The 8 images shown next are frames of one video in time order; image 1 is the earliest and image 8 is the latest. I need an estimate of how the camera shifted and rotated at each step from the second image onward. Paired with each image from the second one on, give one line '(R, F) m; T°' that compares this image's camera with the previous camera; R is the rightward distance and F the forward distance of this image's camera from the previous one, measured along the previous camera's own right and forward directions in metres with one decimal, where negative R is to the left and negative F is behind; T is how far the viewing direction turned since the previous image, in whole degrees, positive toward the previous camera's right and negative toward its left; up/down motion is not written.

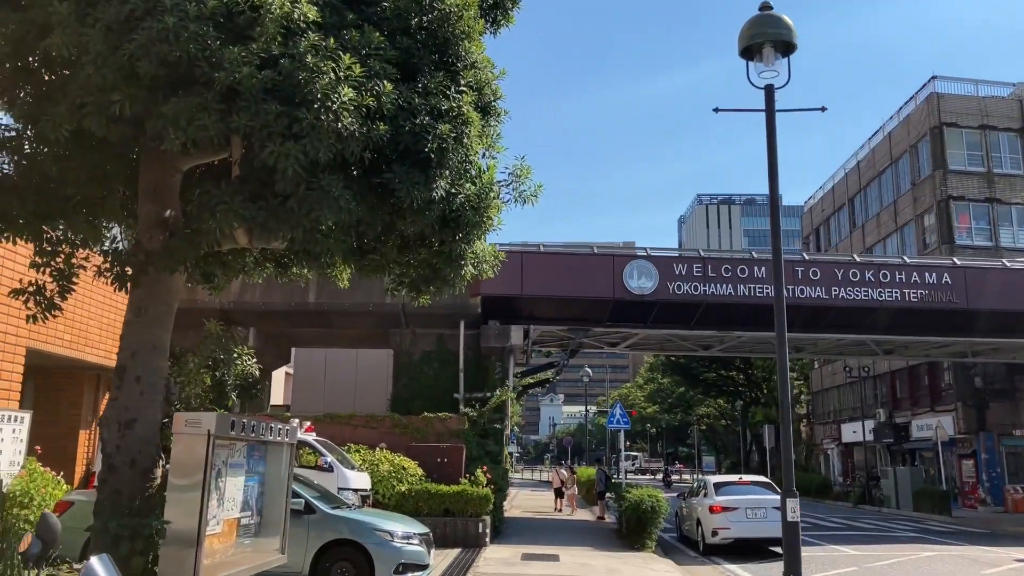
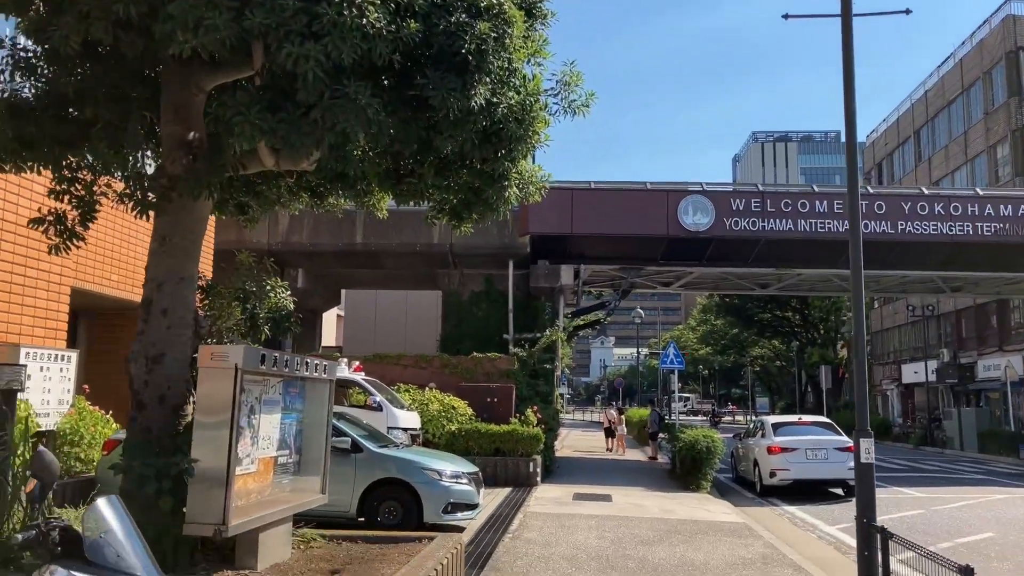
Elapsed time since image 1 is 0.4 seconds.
(0.0, +0.5) m; -3°
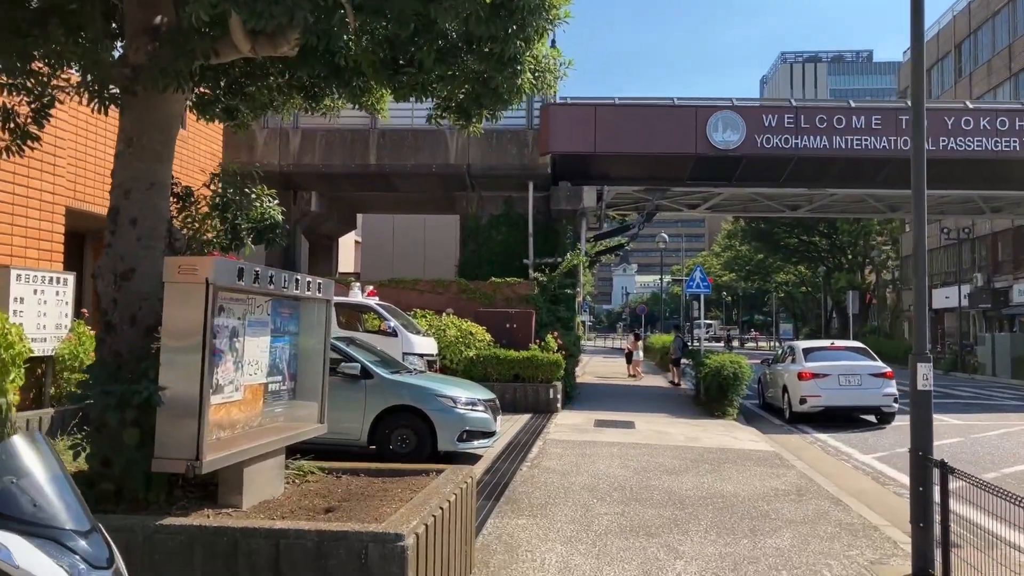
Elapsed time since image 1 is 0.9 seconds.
(0.0, +0.6) m; -1°
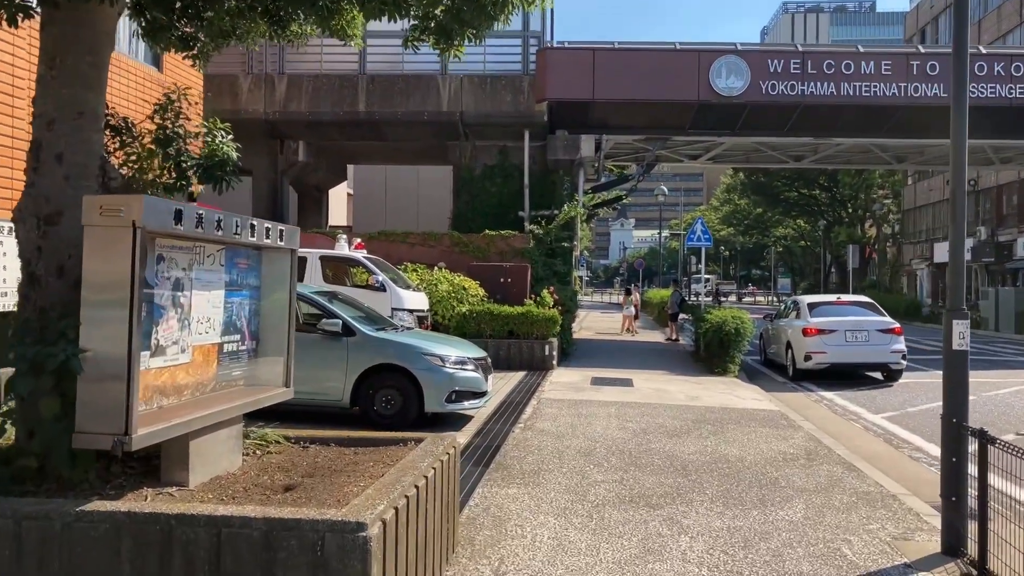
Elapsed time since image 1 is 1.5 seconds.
(+0.1, +0.6) m; 0°
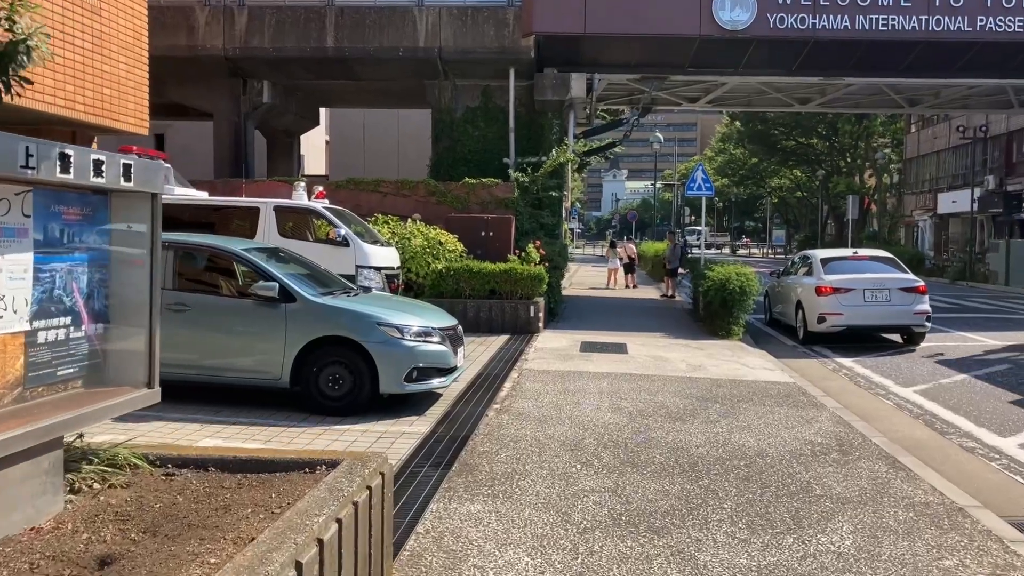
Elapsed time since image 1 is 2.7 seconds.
(+0.2, +1.4) m; +1°
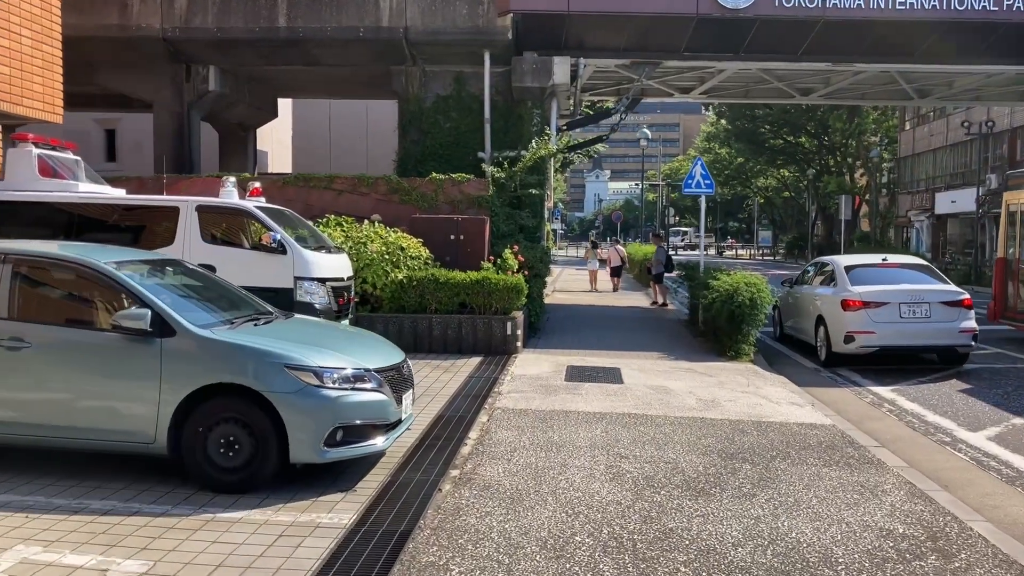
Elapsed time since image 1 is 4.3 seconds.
(+0.1, +1.9) m; +1°
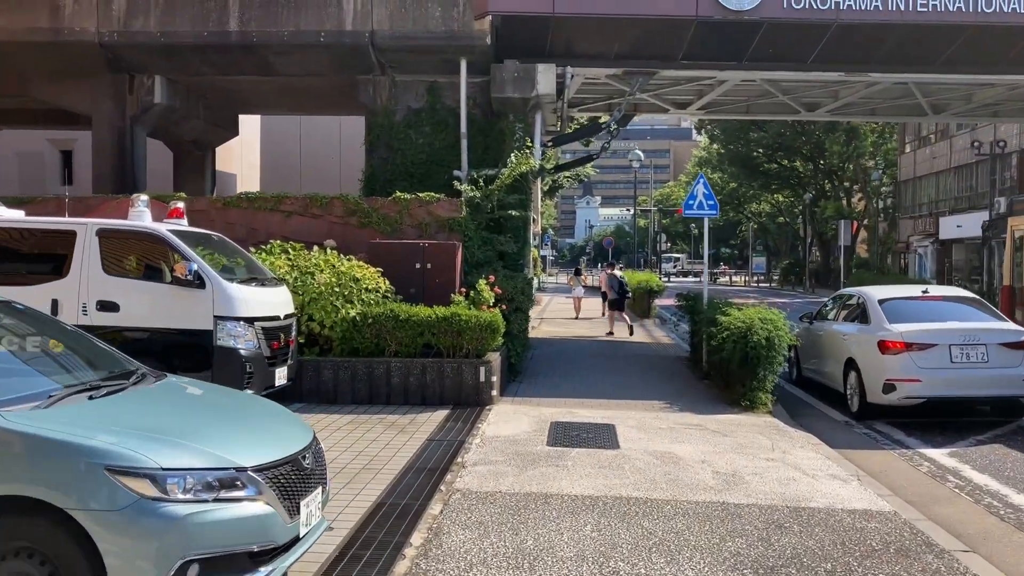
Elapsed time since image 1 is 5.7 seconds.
(+0.2, +1.7) m; +1°
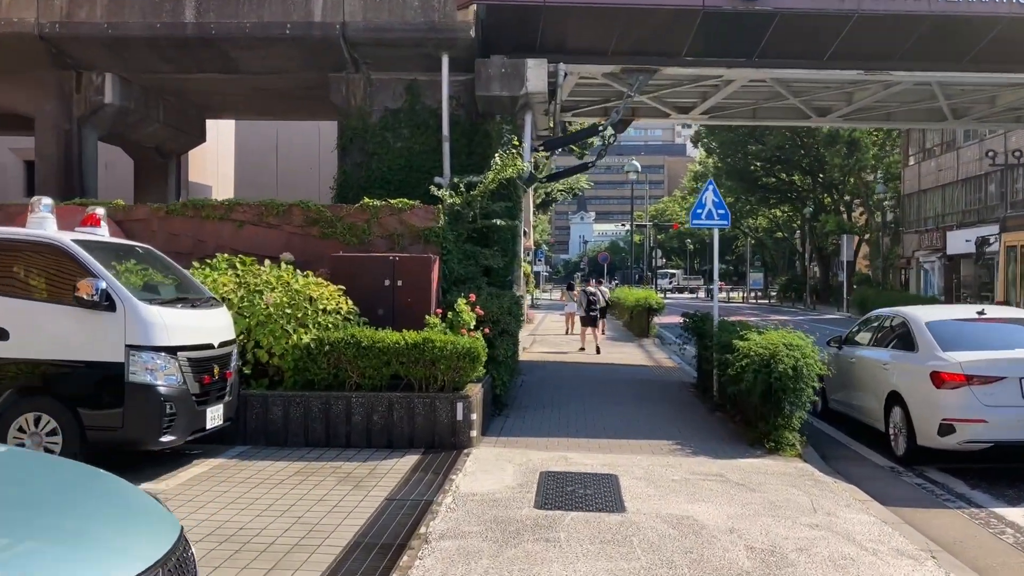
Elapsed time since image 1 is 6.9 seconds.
(+0.1, +1.4) m; 0°
